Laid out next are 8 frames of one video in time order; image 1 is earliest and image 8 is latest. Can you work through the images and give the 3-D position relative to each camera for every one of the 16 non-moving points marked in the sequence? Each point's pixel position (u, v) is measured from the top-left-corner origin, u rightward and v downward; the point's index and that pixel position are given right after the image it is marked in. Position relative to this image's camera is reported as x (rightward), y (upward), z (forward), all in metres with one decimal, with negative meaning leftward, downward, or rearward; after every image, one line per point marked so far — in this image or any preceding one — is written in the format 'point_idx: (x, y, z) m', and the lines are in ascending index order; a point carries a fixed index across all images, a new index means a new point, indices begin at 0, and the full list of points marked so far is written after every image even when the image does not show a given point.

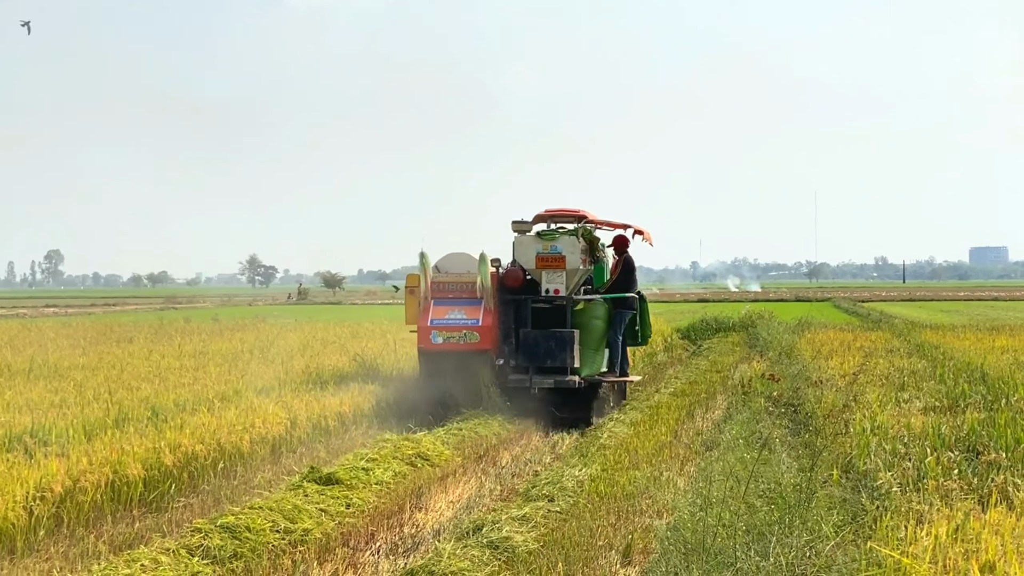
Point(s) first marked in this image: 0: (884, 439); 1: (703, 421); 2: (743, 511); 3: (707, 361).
0: (+4.3, -1.7, +10.3) m
1: (+2.2, -1.6, +10.5) m
2: (+2.3, -2.2, +9.0) m
3: (+2.7, -1.2, +12.8) m
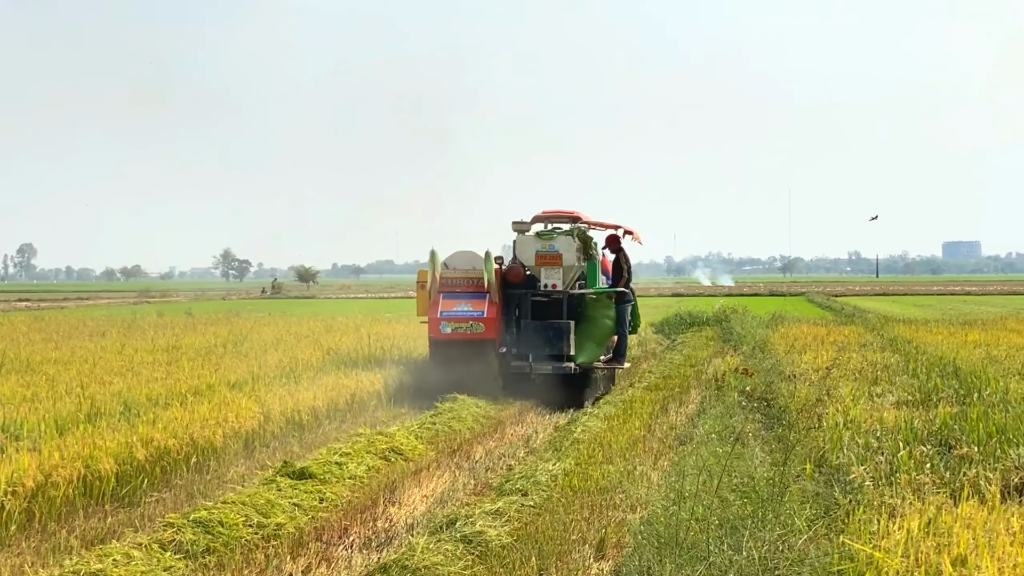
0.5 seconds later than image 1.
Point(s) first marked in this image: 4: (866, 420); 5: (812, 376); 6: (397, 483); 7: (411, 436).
0: (+4.0, -1.7, +10.3) m
1: (+1.9, -1.5, +10.5) m
2: (+2.1, -2.2, +9.1) m
3: (+2.4, -1.1, +12.8) m
4: (+4.1, -1.6, +10.5) m
5: (+3.6, -1.1, +10.8) m
6: (-1.3, -2.2, +10.2) m
7: (-1.2, -1.7, +10.5) m
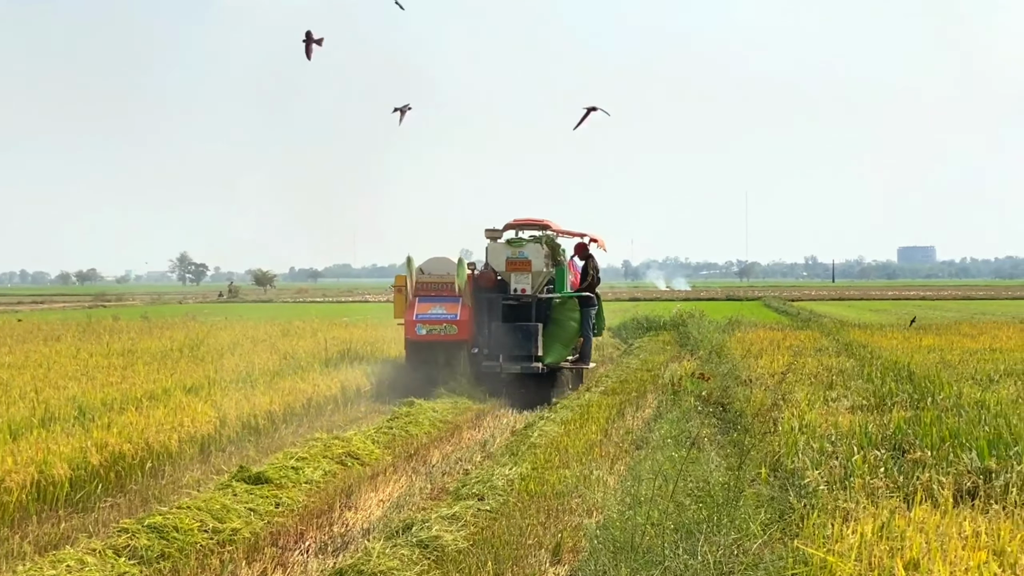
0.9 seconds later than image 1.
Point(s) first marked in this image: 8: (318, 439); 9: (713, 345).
0: (+3.5, -1.7, +10.4) m
1: (+1.4, -1.5, +10.6) m
2: (+1.6, -2.2, +9.1) m
3: (+1.9, -1.1, +12.8) m
4: (+3.6, -1.6, +10.6) m
5: (+3.1, -1.2, +10.8) m
6: (-1.8, -2.3, +10.2) m
7: (-1.7, -1.8, +10.5) m
8: (-2.3, -1.8, +10.5) m
9: (+3.1, -0.9, +13.4) m
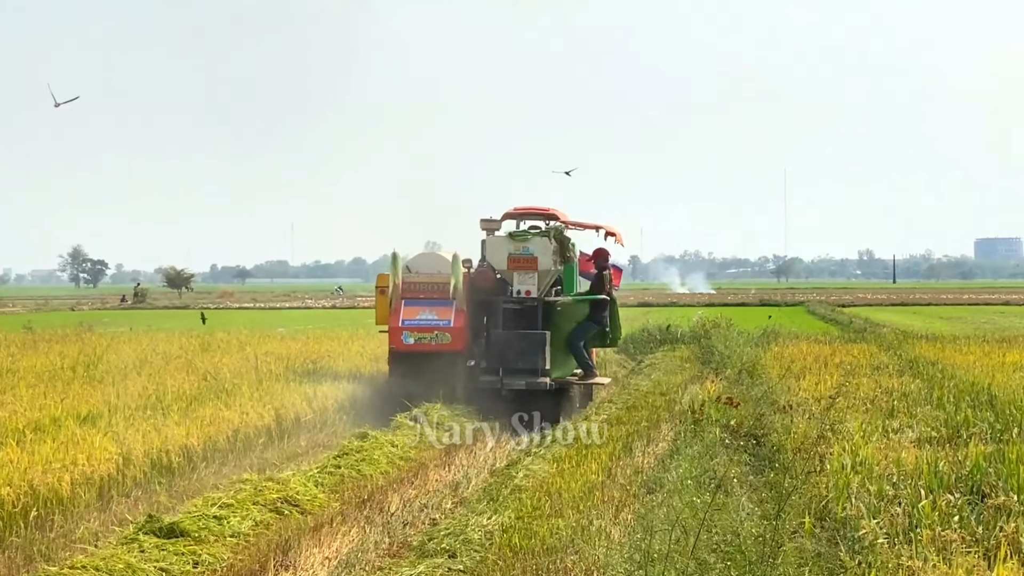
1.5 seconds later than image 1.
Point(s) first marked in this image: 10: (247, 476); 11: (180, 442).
0: (+3.3, -1.8, +8.2) m
1: (+1.2, -1.6, +8.4) m
2: (+1.4, -2.3, +6.9) m
3: (+1.7, -1.1, +10.7) m
4: (+3.4, -1.6, +8.4) m
5: (+2.9, -1.2, +8.7) m
6: (-2.0, -2.3, +8.1) m
7: (-1.9, -1.8, +8.3) m
8: (-2.5, -1.8, +8.3) m
9: (+3.0, -0.9, +11.2) m
10: (-2.2, -1.5, +7.6) m
11: (-2.9, -1.4, +8.0) m
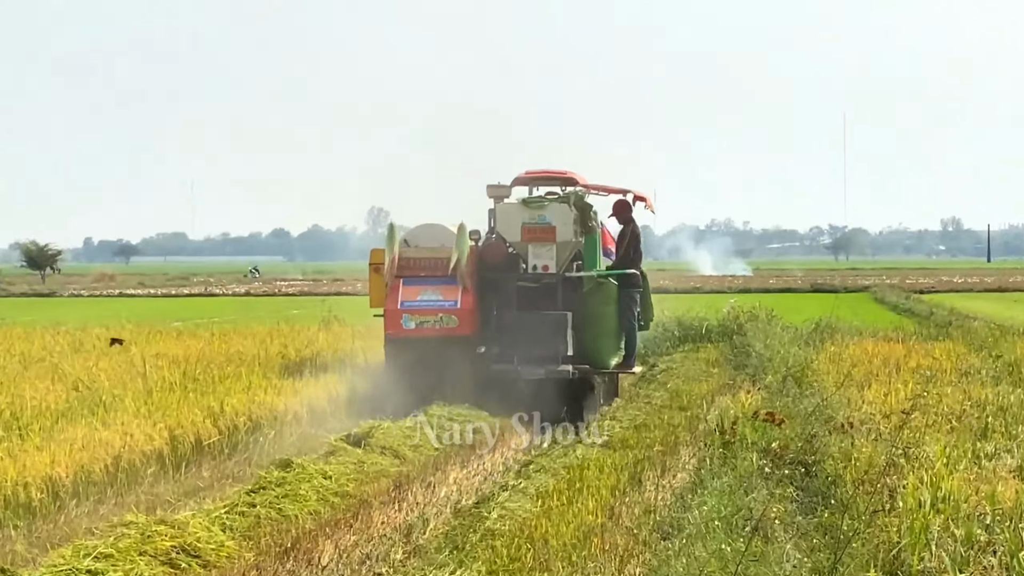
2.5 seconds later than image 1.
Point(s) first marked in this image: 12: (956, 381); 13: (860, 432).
0: (+3.1, -1.6, +6.2) m
1: (+1.0, -1.4, +6.4) m
2: (+1.2, -2.2, +4.9) m
3: (+1.5, -1.0, +8.6) m
4: (+3.2, -1.5, +6.4) m
5: (+2.7, -1.0, +6.6) m
6: (-2.2, -2.2, +6.0) m
7: (-2.1, -1.7, +6.3) m
8: (-2.7, -1.7, +6.3) m
9: (+2.8, -0.7, +9.1) m
10: (-2.4, -1.4, +5.6) m
11: (-3.1, -1.2, +6.0) m
12: (+3.8, -0.9, +7.8) m
13: (+2.6, -1.1, +6.6) m
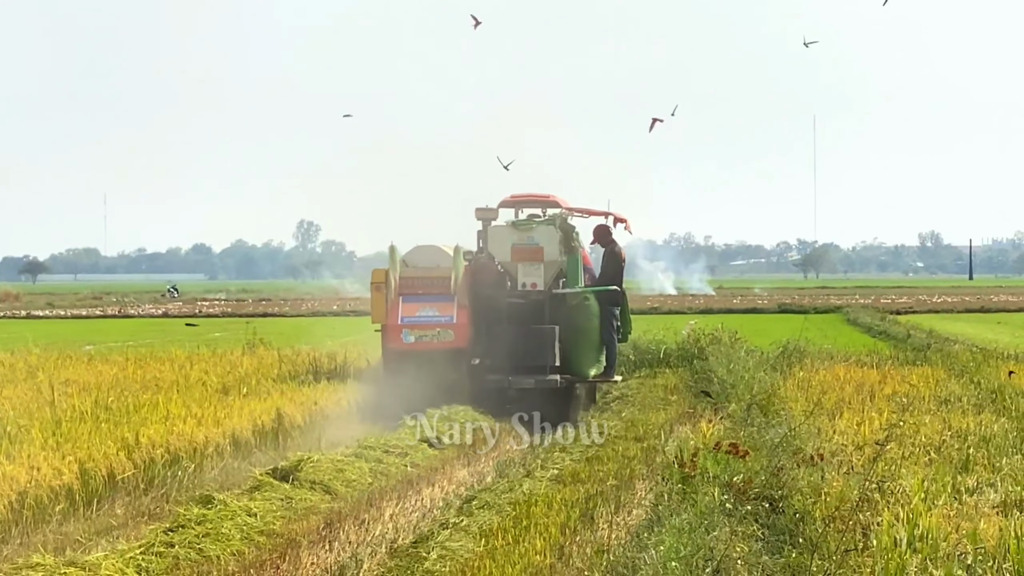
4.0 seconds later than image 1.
0: (+2.7, -1.7, +5.7) m
1: (+0.6, -1.6, +5.9) m
2: (+0.8, -2.3, +4.4) m
3: (+1.1, -1.1, +8.1) m
4: (+2.8, -1.6, +5.8) m
5: (+2.3, -1.2, +6.1) m
6: (-2.6, -2.3, +5.5) m
7: (-2.5, -1.8, +5.8) m
8: (-3.0, -1.8, +5.8) m
9: (+2.4, -0.9, +8.6) m
10: (-2.8, -1.5, +5.1) m
11: (-3.5, -1.4, +5.5) m
12: (+3.5, -1.0, +7.3) m
13: (+2.2, -1.2, +6.1) m
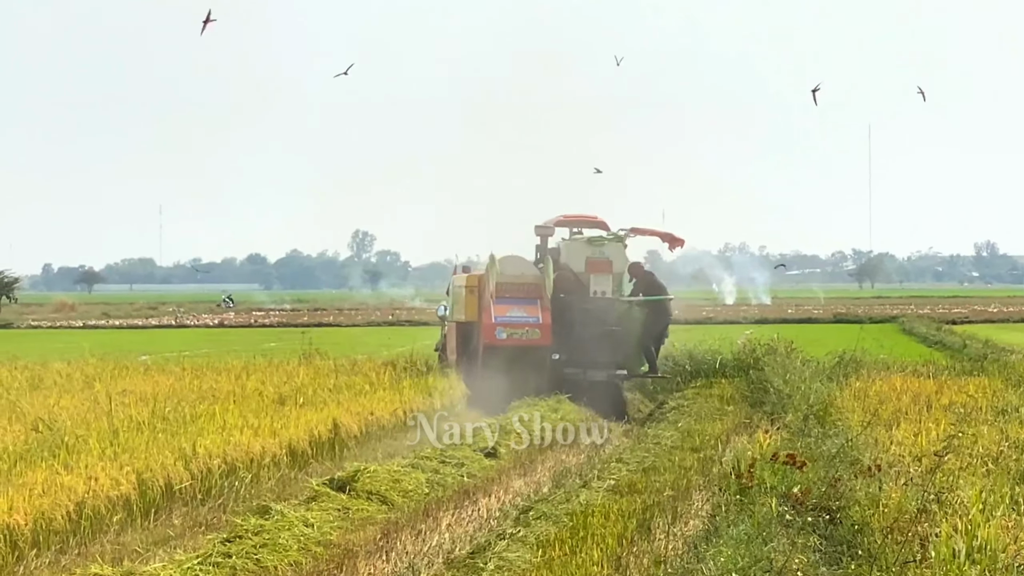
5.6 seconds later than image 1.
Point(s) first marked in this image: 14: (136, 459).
0: (+3.0, -1.8, +5.7) m
1: (+1.0, -1.6, +5.8) m
2: (+1.1, -2.4, +4.4) m
3: (+1.5, -1.2, +8.1) m
4: (+3.2, -1.7, +5.8) m
5: (+2.7, -1.2, +6.1) m
6: (-2.2, -2.4, +5.5) m
7: (-2.1, -1.9, +5.8) m
8: (-2.7, -1.9, +5.8) m
9: (+2.8, -0.9, +8.6) m
10: (-2.4, -1.6, +5.1) m
11: (-3.1, -1.4, +5.5) m
12: (+3.8, -1.1, +7.3) m
13: (+2.5, -1.3, +6.1) m
14: (-2.6, -1.2, +6.2) m
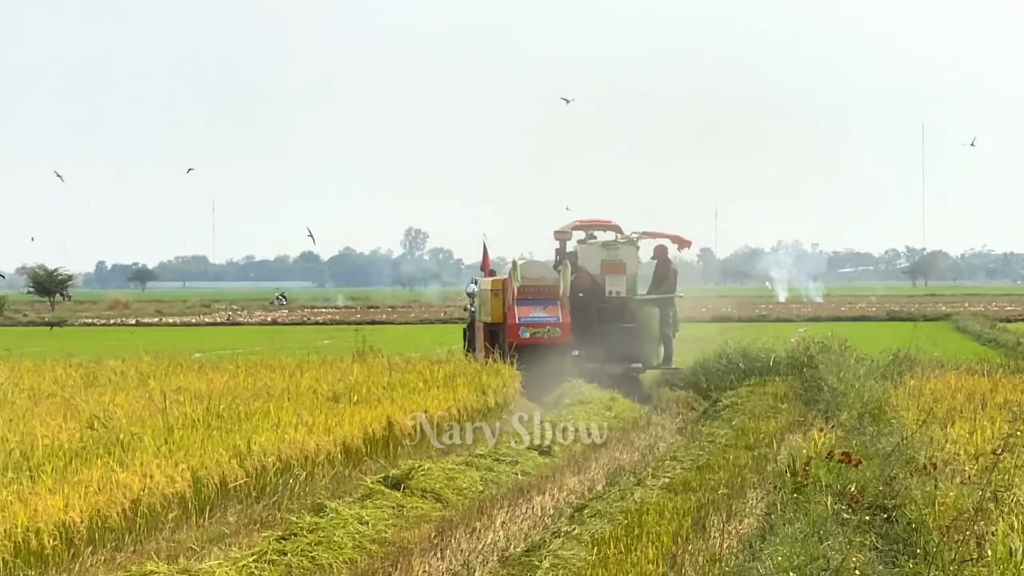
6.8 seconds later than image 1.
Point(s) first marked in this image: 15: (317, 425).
0: (+3.4, -1.8, +5.6) m
1: (+1.4, -1.6, +5.8) m
2: (+1.5, -2.3, +4.4) m
3: (+1.8, -1.2, +8.1) m
4: (+3.6, -1.7, +5.8) m
5: (+3.0, -1.2, +6.1) m
6: (-1.9, -2.3, +5.5) m
7: (-1.7, -1.8, +5.8) m
8: (-2.3, -1.8, +5.8) m
9: (+3.1, -0.9, +8.6) m
10: (-2.0, -1.6, +5.1) m
11: (-2.8, -1.4, +5.5) m
12: (+4.2, -1.1, +7.3) m
13: (+2.9, -1.2, +6.1) m
14: (-2.2, -1.2, +6.2) m
15: (-1.6, -1.1, +7.0) m
